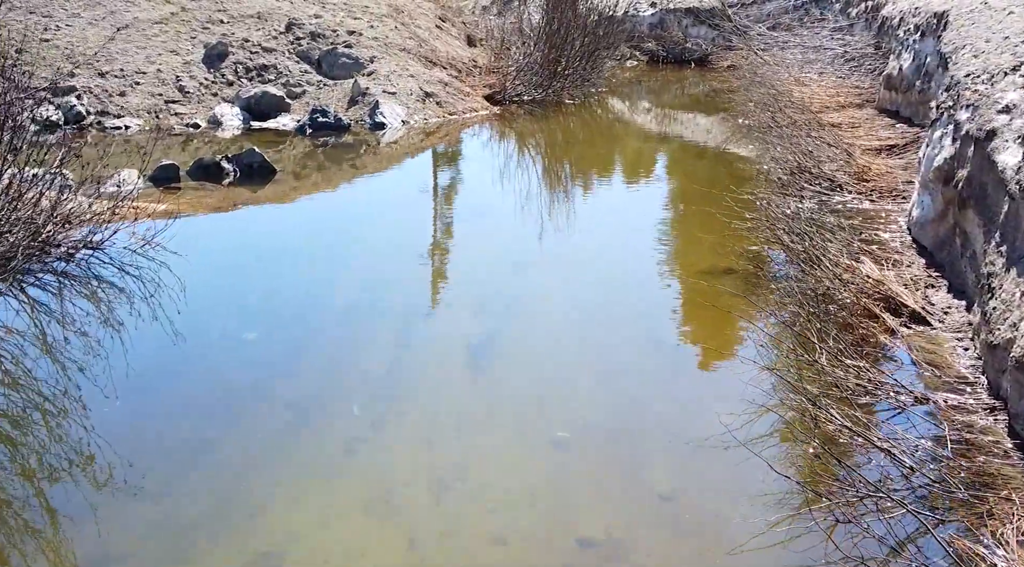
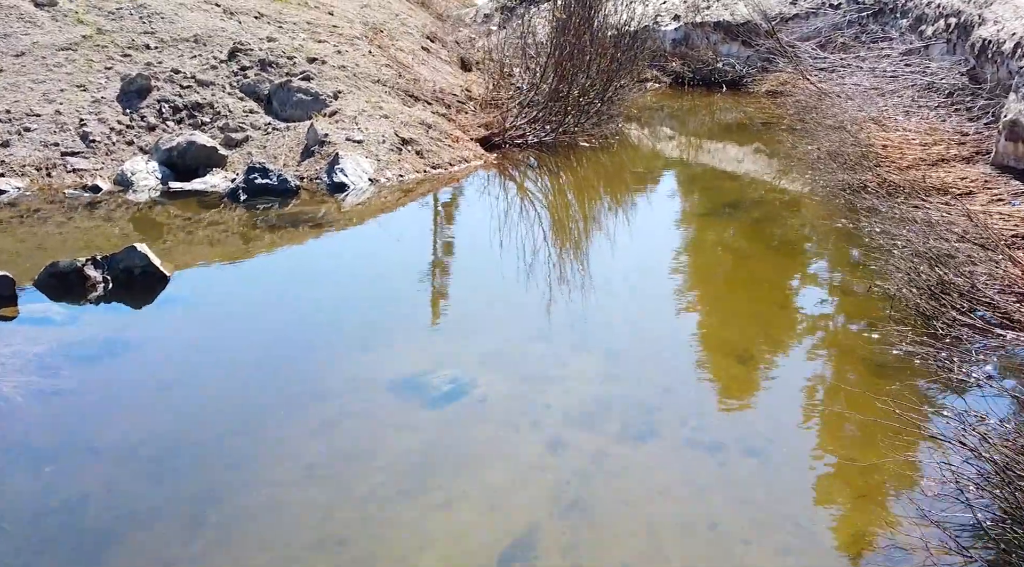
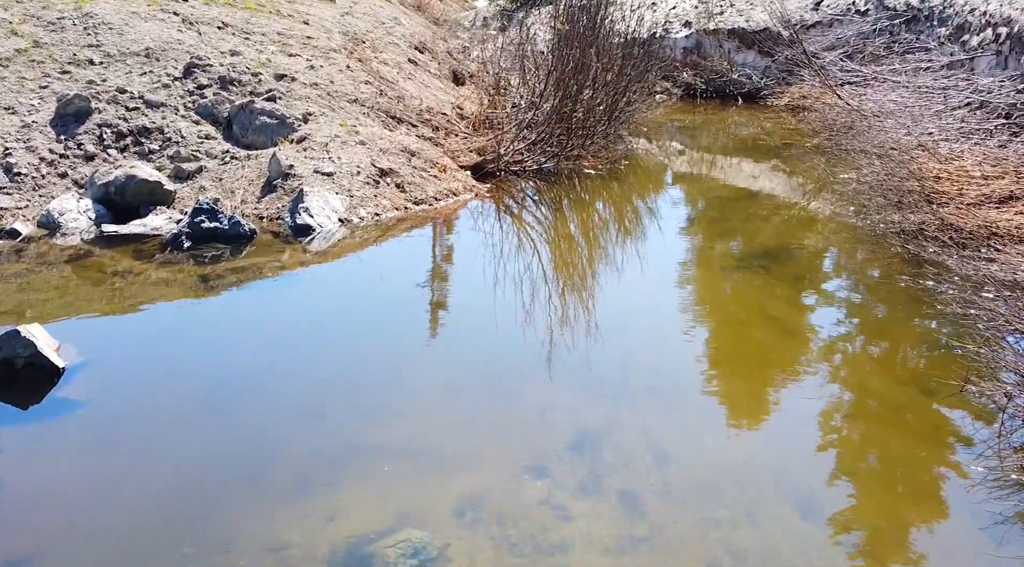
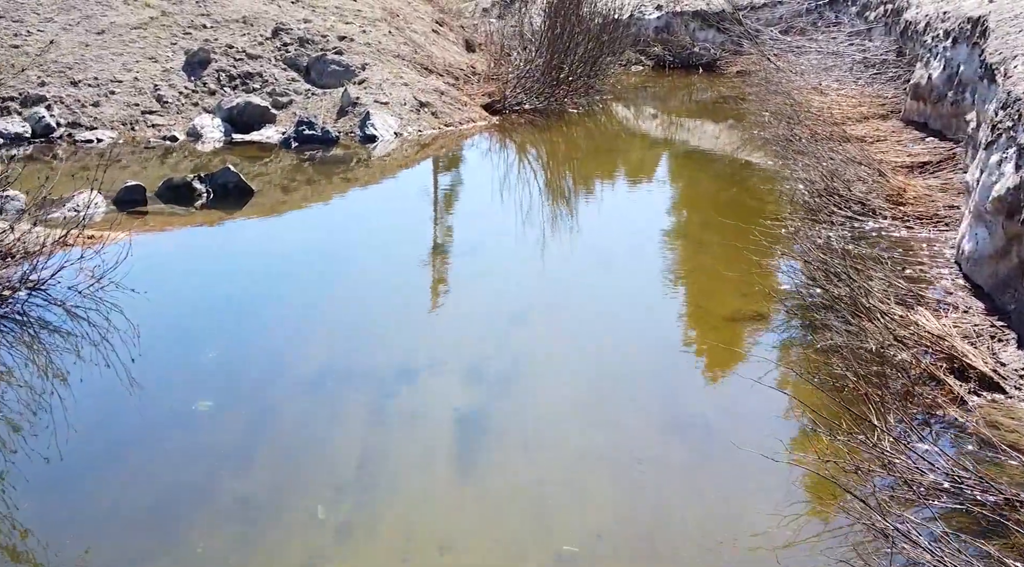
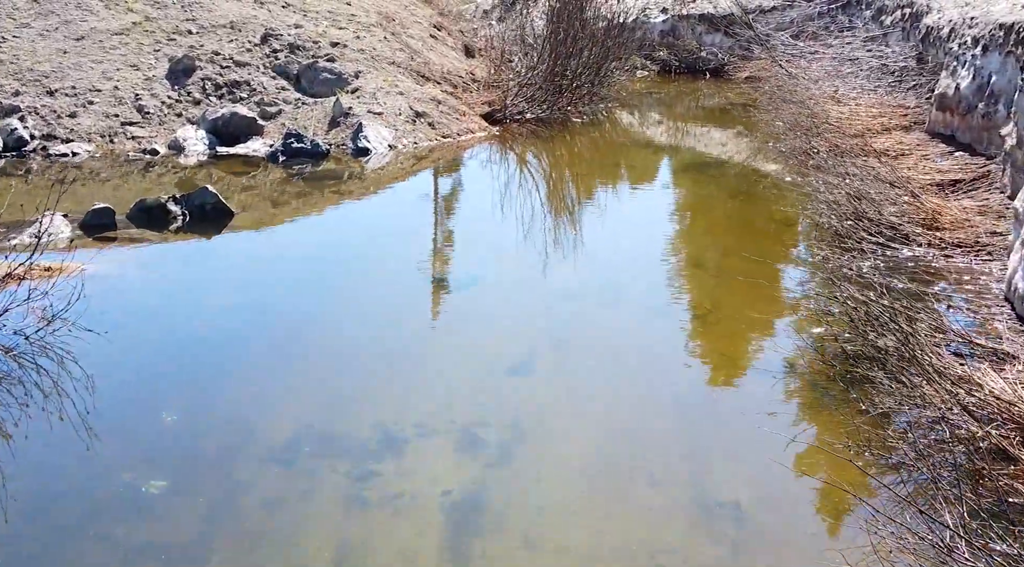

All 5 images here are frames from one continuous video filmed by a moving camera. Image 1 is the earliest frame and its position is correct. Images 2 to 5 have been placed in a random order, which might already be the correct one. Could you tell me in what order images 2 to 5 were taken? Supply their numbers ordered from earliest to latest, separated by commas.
4, 5, 2, 3
